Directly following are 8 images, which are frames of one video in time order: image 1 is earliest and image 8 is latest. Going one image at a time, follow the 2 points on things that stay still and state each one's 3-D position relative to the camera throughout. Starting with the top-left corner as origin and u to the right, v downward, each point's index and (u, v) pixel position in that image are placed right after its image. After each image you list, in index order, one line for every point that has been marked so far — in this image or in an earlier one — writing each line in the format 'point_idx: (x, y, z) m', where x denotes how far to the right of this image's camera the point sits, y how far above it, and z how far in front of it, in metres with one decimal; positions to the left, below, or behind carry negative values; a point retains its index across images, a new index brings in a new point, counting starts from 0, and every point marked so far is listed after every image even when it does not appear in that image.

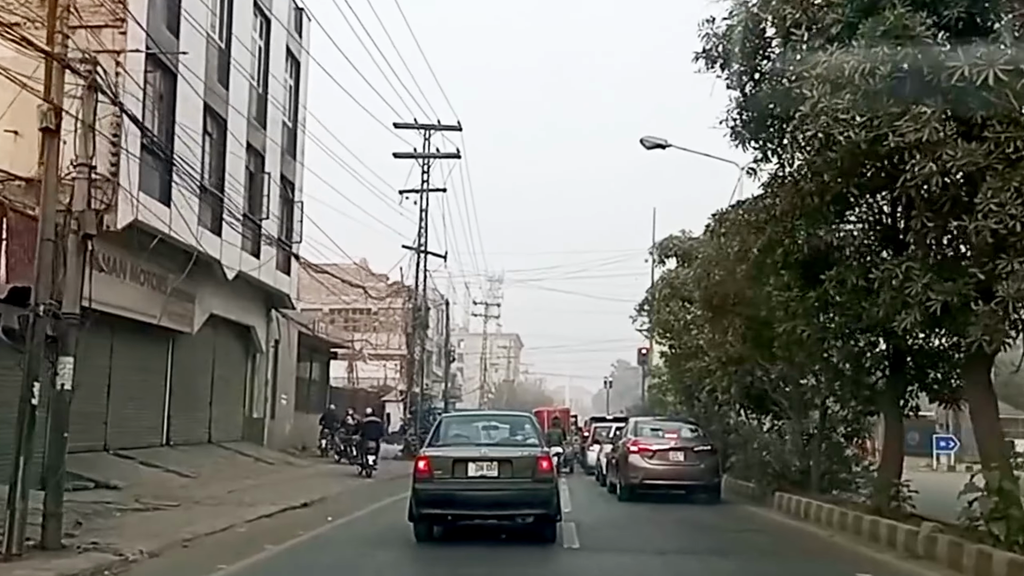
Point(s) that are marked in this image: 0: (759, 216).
0: (+3.6, +1.1, +15.7) m
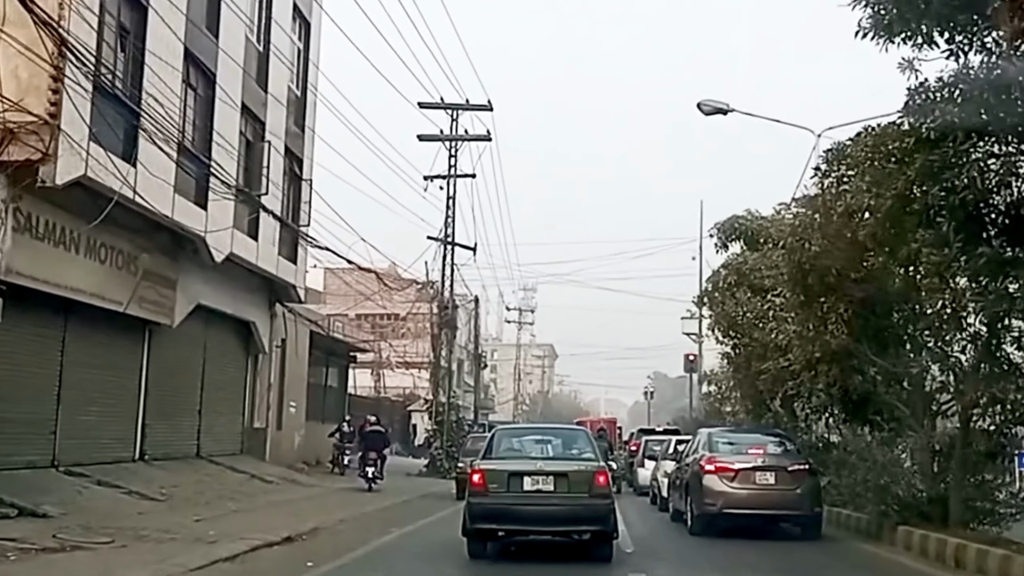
0: (+4.1, +1.5, +11.2) m
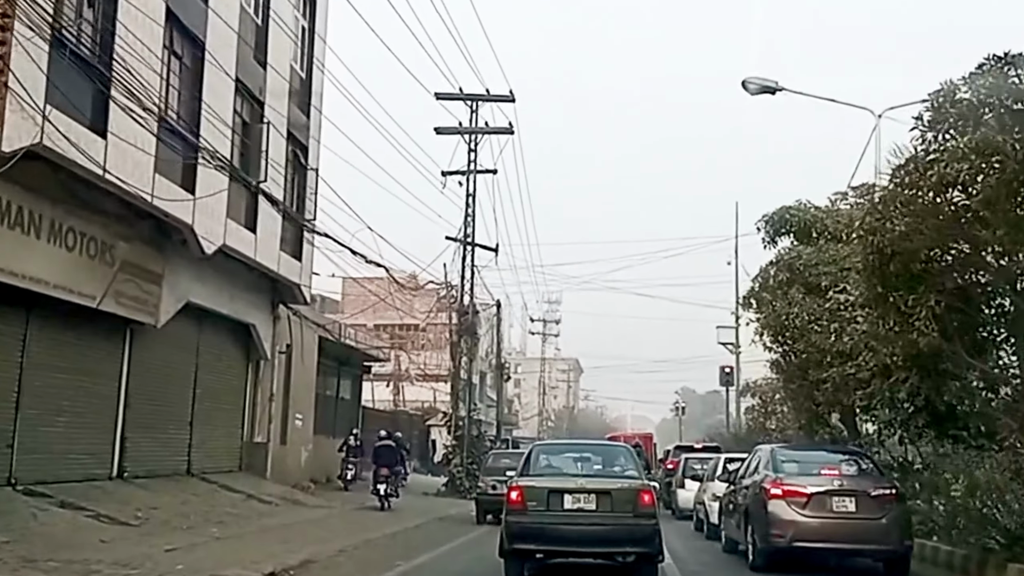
0: (+4.3, +1.7, +8.6) m
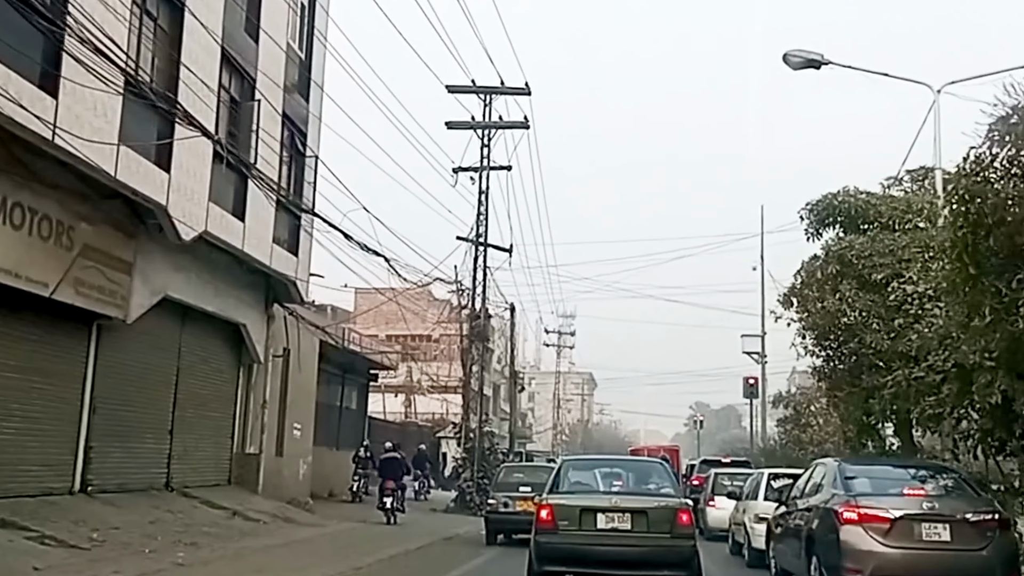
0: (+4.5, +2.0, +6.3) m
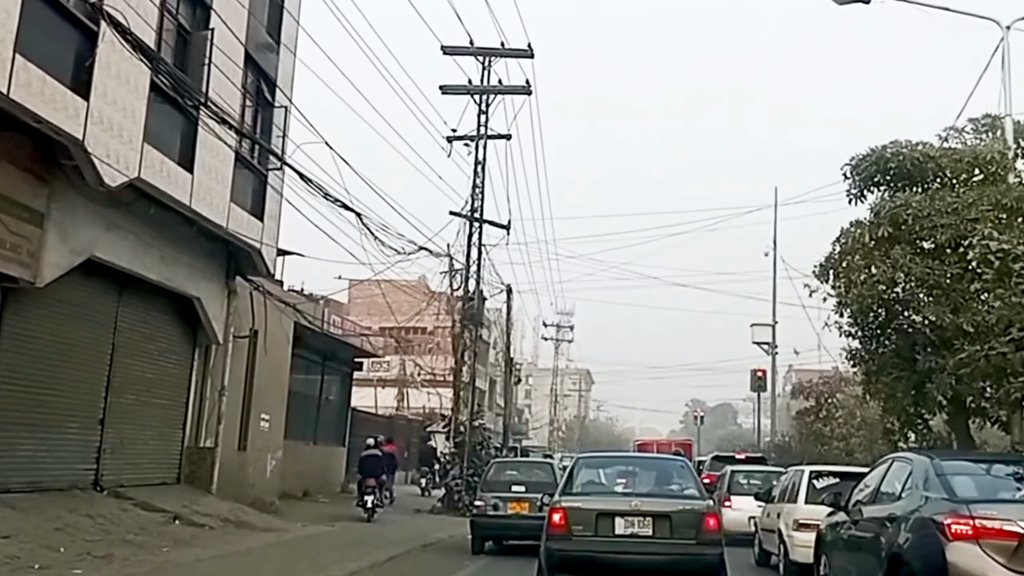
0: (+4.4, +2.5, +3.4) m
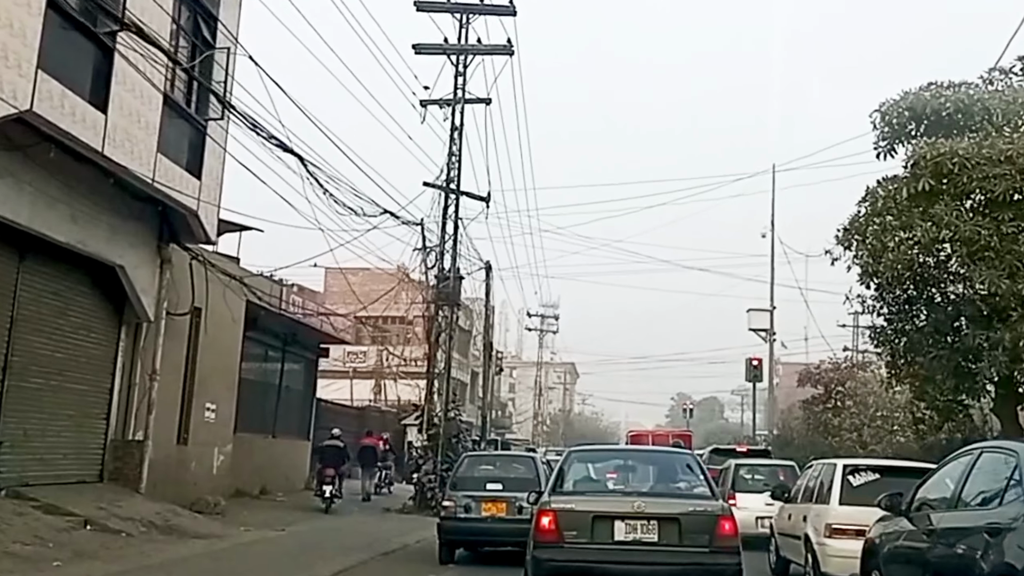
0: (+4.3, +2.9, +0.7) m
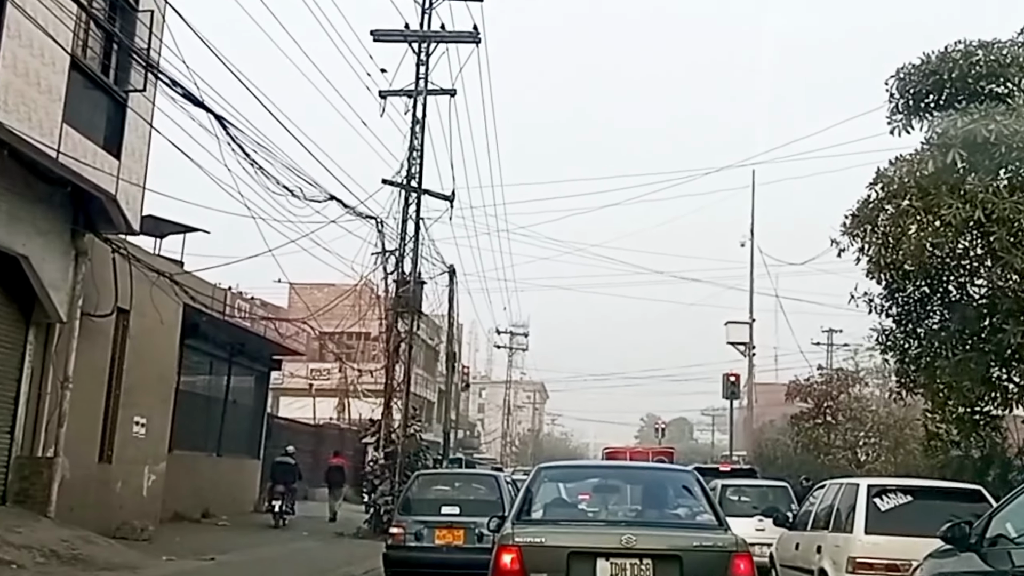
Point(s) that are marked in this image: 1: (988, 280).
0: (+4.2, +3.3, -1.2) m
1: (+5.5, 0.0, +13.0) m
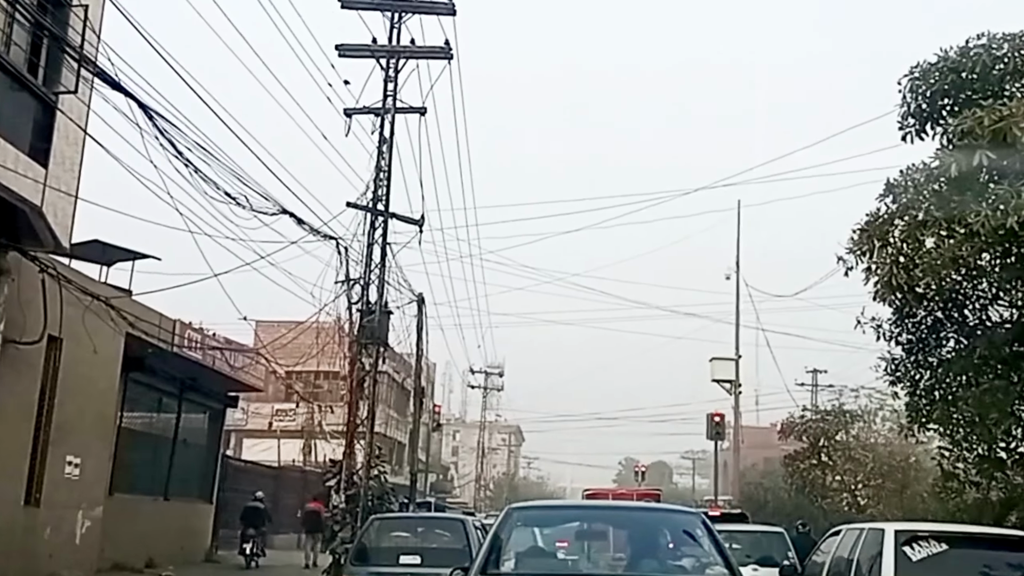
0: (+4.2, +3.7, -2.5) m
1: (+5.2, -0.2, +11.5) m
